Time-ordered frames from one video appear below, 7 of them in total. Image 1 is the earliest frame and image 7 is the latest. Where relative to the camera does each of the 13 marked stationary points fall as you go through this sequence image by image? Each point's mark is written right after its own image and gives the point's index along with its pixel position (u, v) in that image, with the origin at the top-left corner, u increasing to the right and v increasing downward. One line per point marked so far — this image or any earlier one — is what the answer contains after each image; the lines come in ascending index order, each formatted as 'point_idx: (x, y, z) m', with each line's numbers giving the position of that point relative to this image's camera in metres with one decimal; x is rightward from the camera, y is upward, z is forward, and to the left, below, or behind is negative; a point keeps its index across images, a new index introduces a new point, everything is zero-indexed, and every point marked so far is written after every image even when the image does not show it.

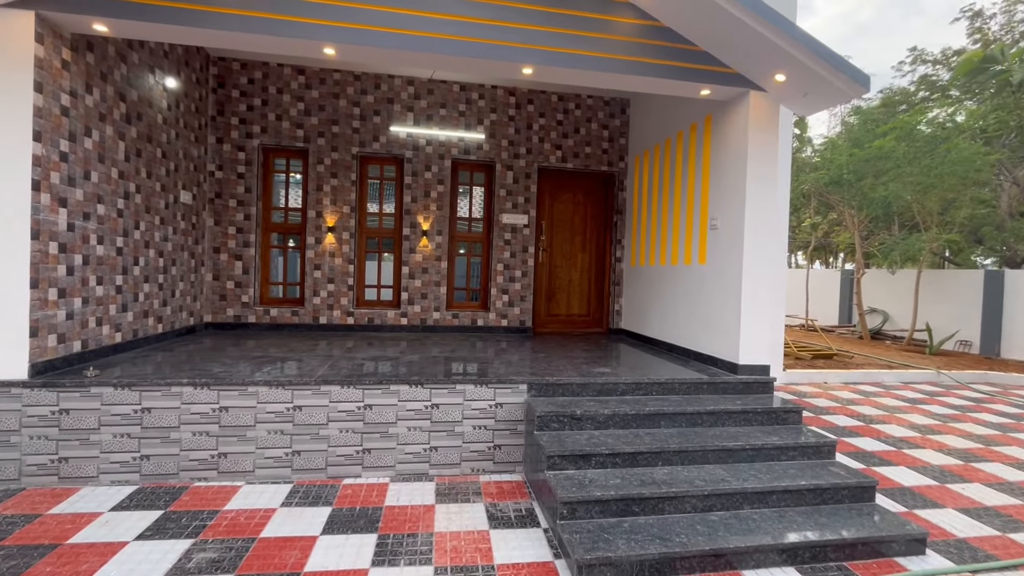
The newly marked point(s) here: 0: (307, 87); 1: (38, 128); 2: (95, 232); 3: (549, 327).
0: (-2.3, +2.3, +5.5) m
1: (-3.0, +1.0, +3.0) m
2: (-3.1, +0.4, +3.6) m
3: (+0.5, -0.5, +6.3) m
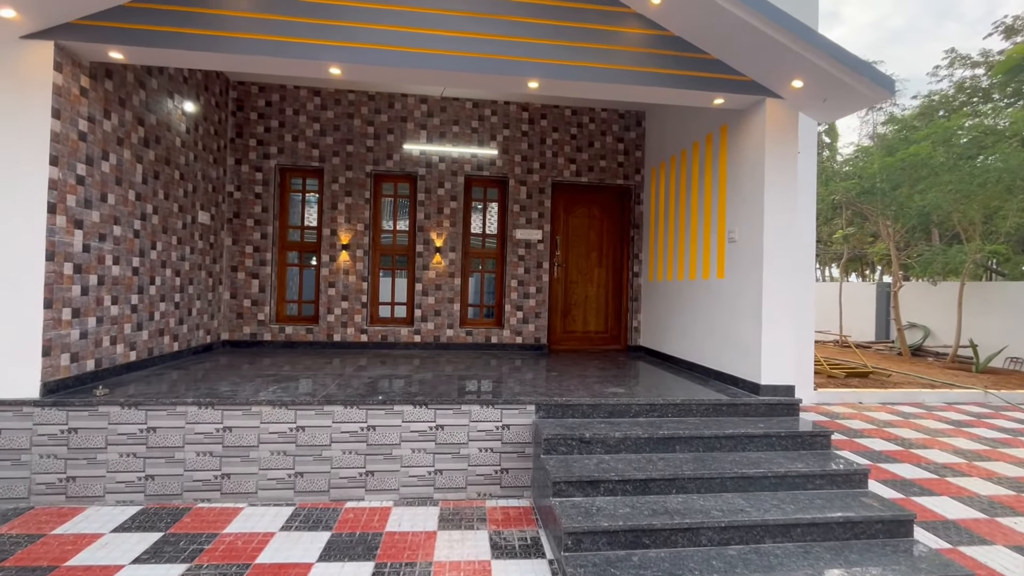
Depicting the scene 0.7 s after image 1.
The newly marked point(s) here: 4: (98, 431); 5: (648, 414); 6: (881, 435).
0: (-2.2, +2.1, +5.6) m
1: (-2.9, +0.9, +3.1) m
2: (-3.0, +0.3, +3.7) m
3: (+0.7, -0.7, +6.2) m
4: (-2.6, -0.9, +3.1) m
5: (+1.0, -0.9, +3.5) m
6: (+3.6, -1.4, +4.7) m
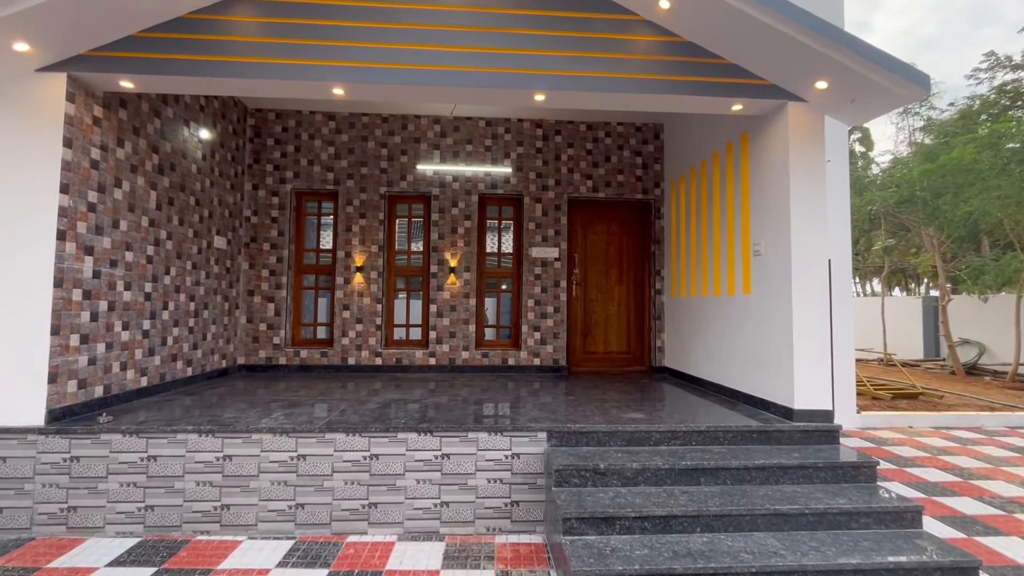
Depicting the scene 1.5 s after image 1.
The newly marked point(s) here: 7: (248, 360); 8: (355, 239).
0: (-2.0, +1.8, +5.6) m
1: (-2.9, +0.7, +3.1) m
2: (-3.0, +0.1, +3.7) m
3: (+0.9, -1.0, +5.9) m
4: (-2.6, -1.1, +3.0) m
5: (+1.1, -1.0, +3.3) m
6: (+3.7, -1.5, +4.2) m
7: (-3.0, -0.8, +5.5) m
8: (-1.8, +0.6, +5.6) m
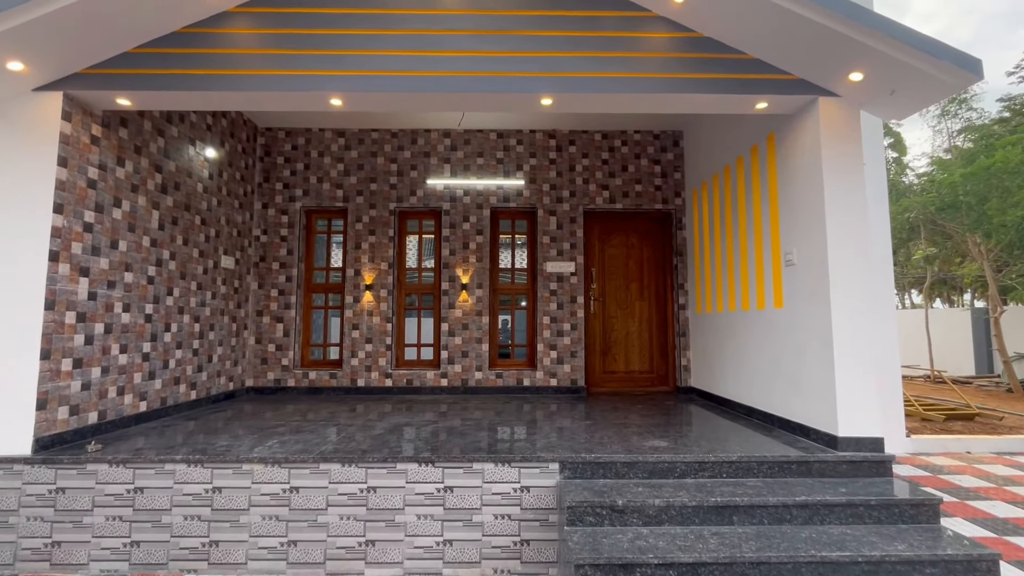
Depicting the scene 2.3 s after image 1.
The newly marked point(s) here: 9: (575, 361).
0: (-1.9, +1.6, +5.5) m
1: (-2.9, +0.6, +3.1) m
2: (-2.9, -0.1, +3.6) m
3: (+1.1, -1.1, +5.6) m
4: (-2.5, -1.2, +2.9) m
5: (+1.1, -1.1, +2.9) m
6: (+3.8, -1.6, +3.7) m
7: (-2.8, -1.0, +5.3) m
8: (-1.7, +0.4, +5.5) m
9: (+0.7, -0.8, +5.4) m
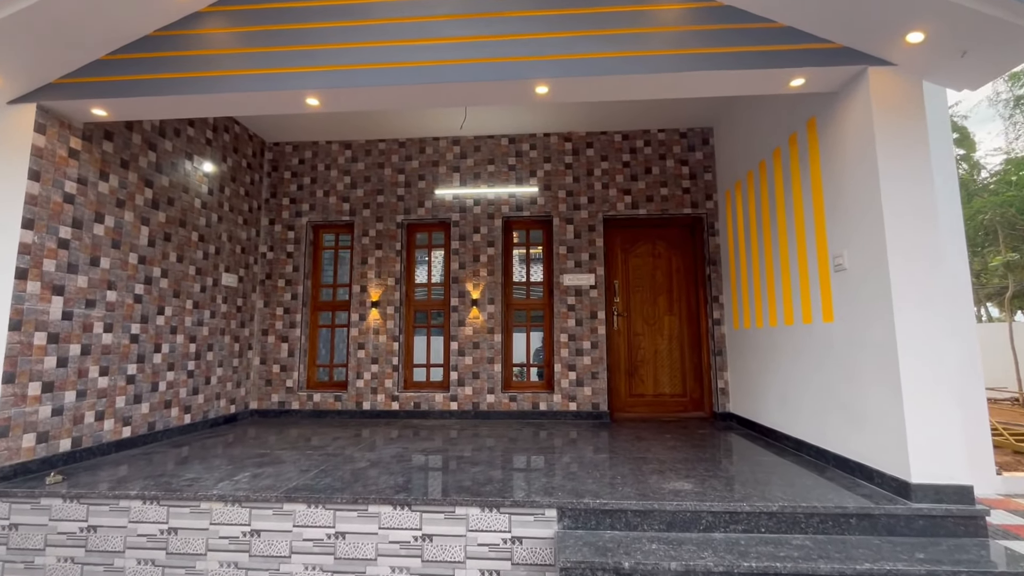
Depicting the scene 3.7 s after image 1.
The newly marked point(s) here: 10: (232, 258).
0: (-1.8, +1.4, +5.3) m
1: (-2.9, +0.4, +2.9) m
2: (-2.9, -0.2, +3.4) m
3: (+1.3, -1.3, +5.0) m
4: (-2.6, -1.3, +2.6) m
5: (+1.1, -1.2, +2.4) m
6: (+3.8, -1.7, +2.9) m
7: (-2.7, -1.2, +5.1) m
8: (-1.5, +0.2, +5.2) m
9: (+0.9, -1.0, +4.9) m
10: (-2.8, +0.3, +4.8) m
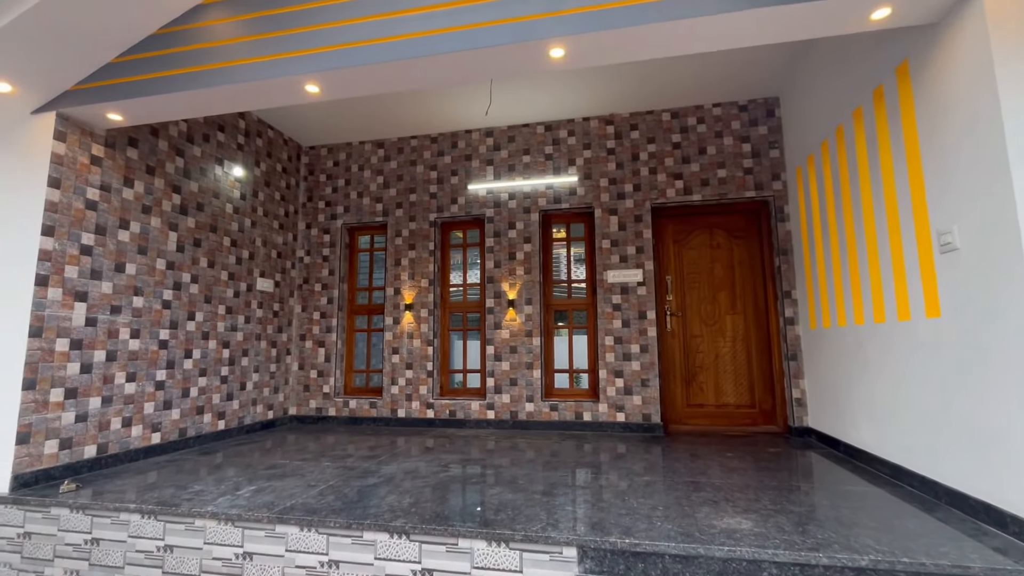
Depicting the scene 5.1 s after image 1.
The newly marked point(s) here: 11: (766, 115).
0: (-1.4, +1.4, +5.2) m
1: (-2.8, +0.4, +2.9) m
2: (-2.7, -0.3, +3.4) m
3: (+1.7, -1.3, +4.4) m
4: (-2.5, -1.3, +2.6) m
5: (+1.1, -1.1, +1.8) m
6: (+3.9, -1.6, +2.0) m
7: (-2.2, -1.3, +5.0) m
8: (-1.1, +0.2, +5.0) m
9: (+1.2, -0.9, +4.4) m
10: (-2.4, +0.3, +4.8) m
11: (+2.4, +1.6, +4.5) m
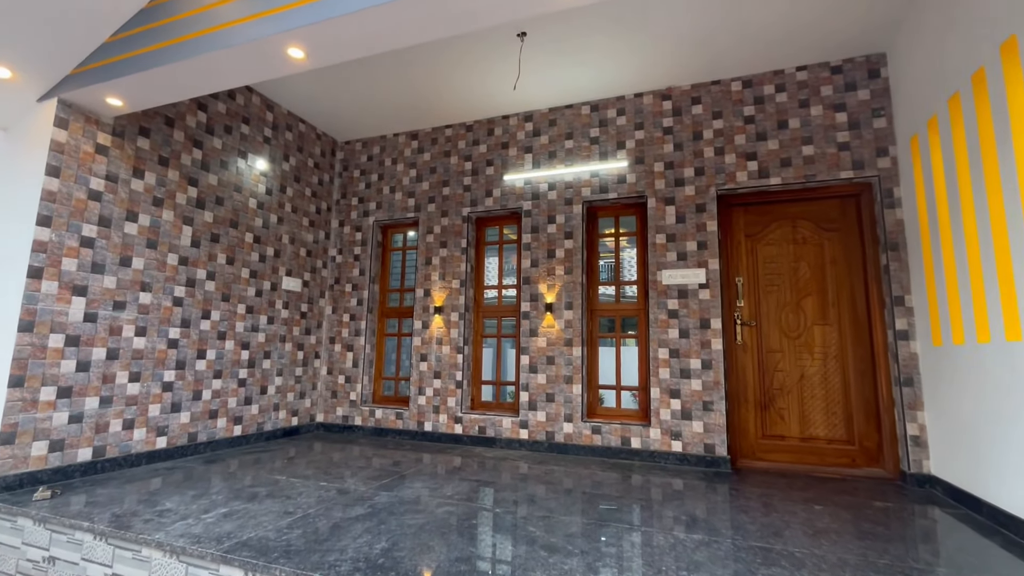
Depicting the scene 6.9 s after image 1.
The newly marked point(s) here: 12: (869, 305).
0: (-0.9, +1.4, +4.8) m
1: (-2.7, +0.4, +2.8) m
2: (-2.6, -0.2, +3.2) m
3: (+1.9, -1.3, +3.6) m
4: (-2.5, -1.3, +2.4) m
5: (+1.0, -1.1, +1.1) m
6: (+3.8, -1.6, +0.9) m
7: (-1.8, -1.3, +4.8) m
8: (-0.7, +0.1, +4.6) m
9: (+1.5, -1.0, +3.6) m
10: (-2.1, +0.3, +4.6) m
11: (+2.7, +1.6, +3.6) m
12: (+2.6, -0.1, +3.5) m
